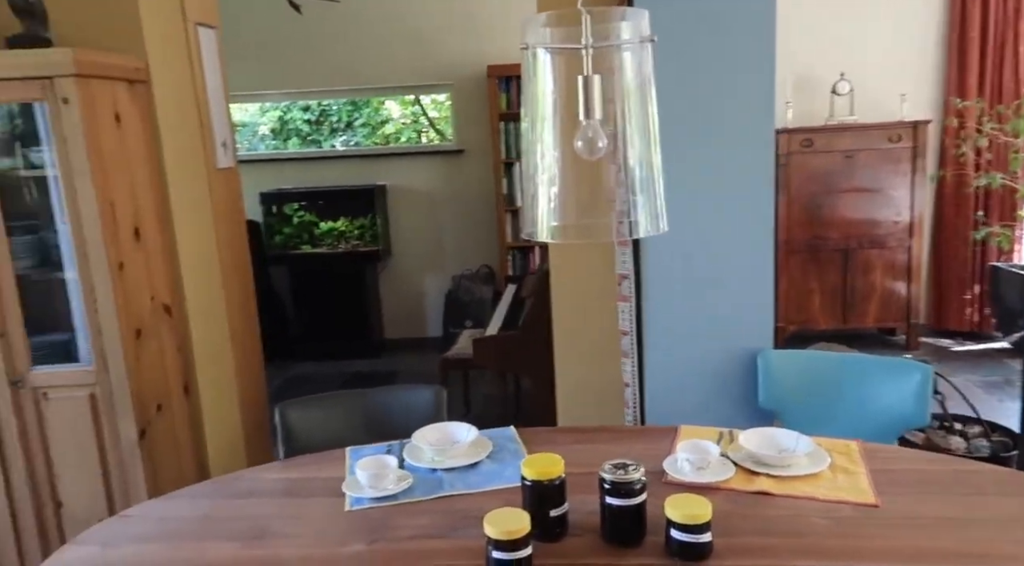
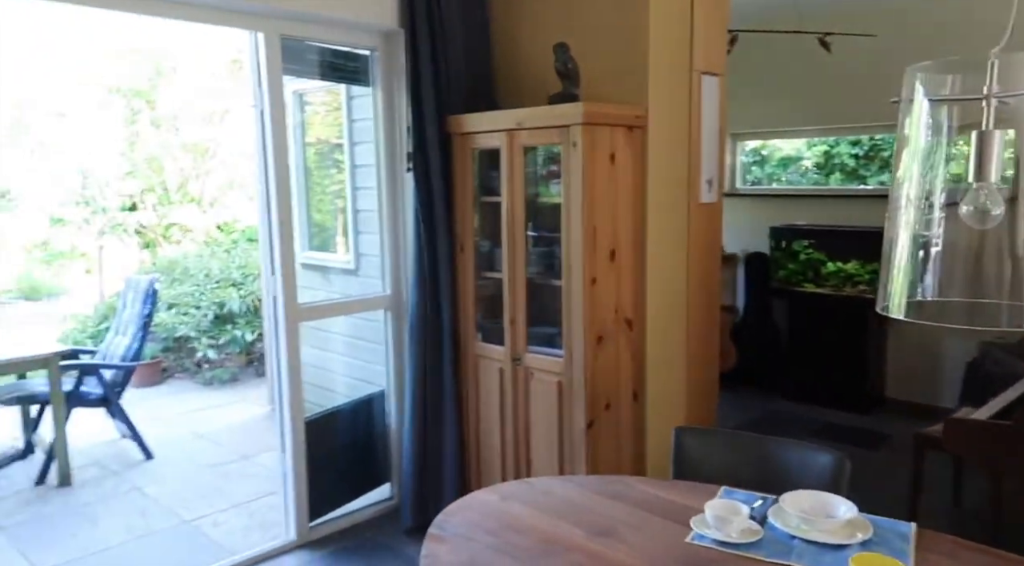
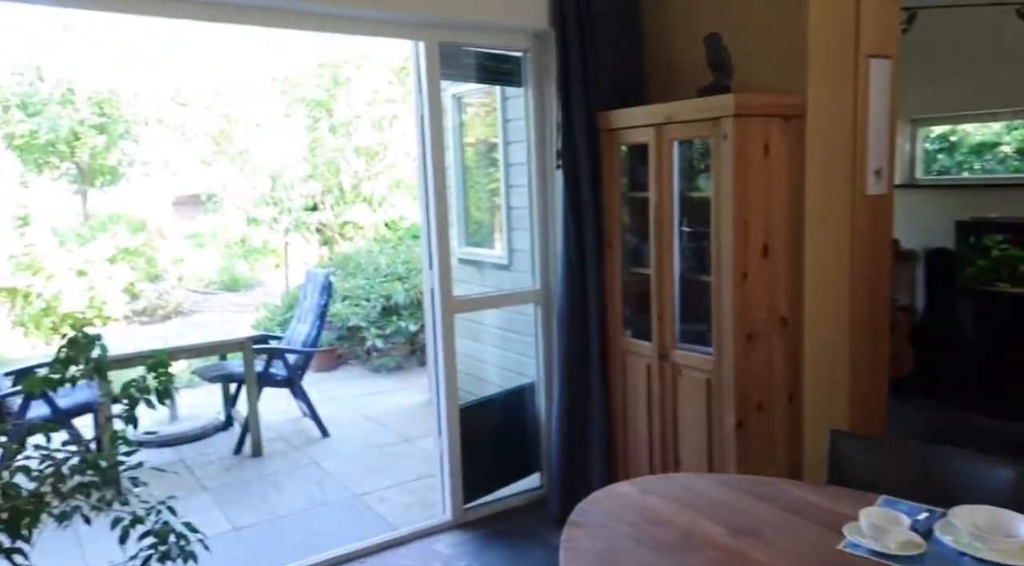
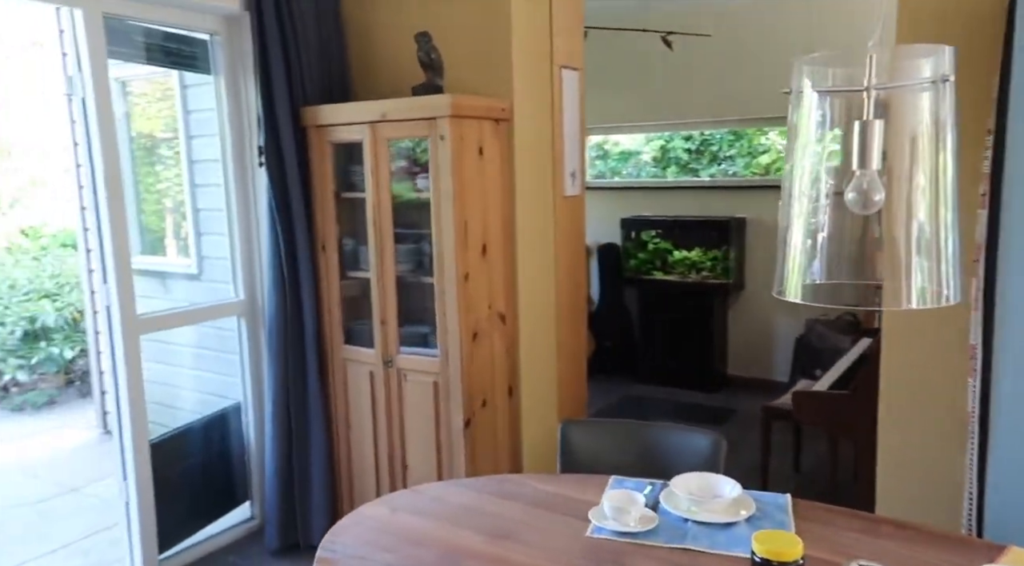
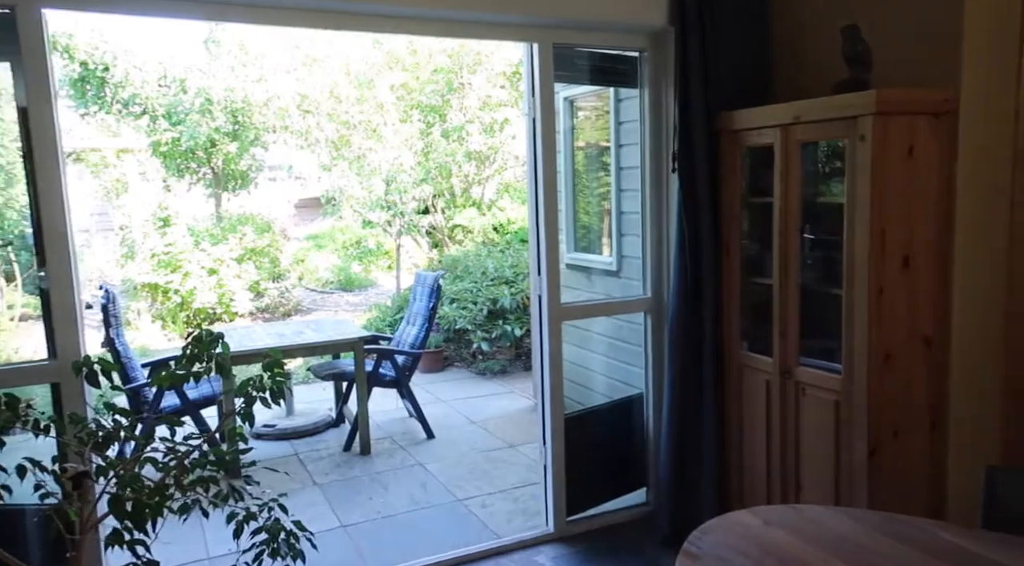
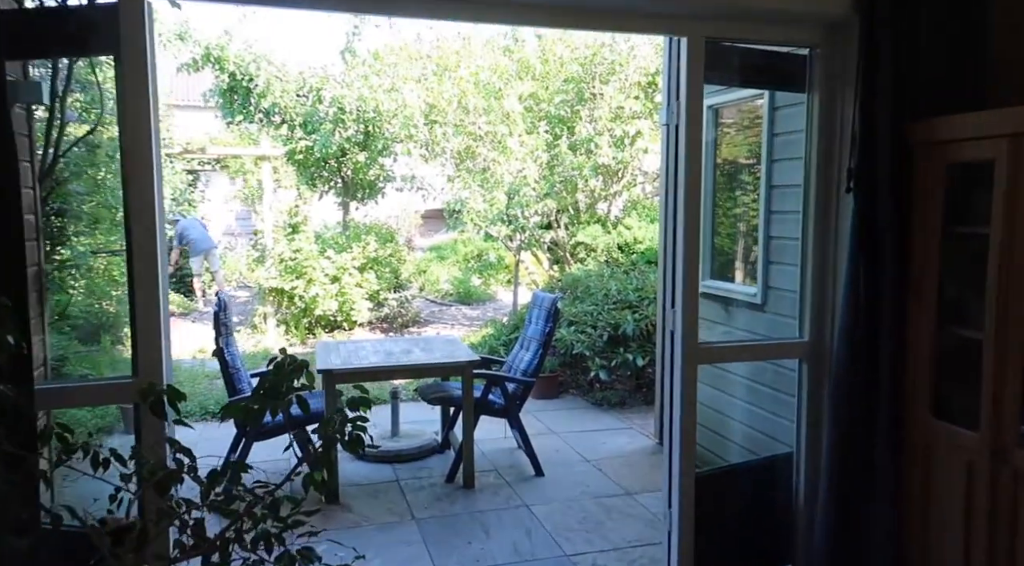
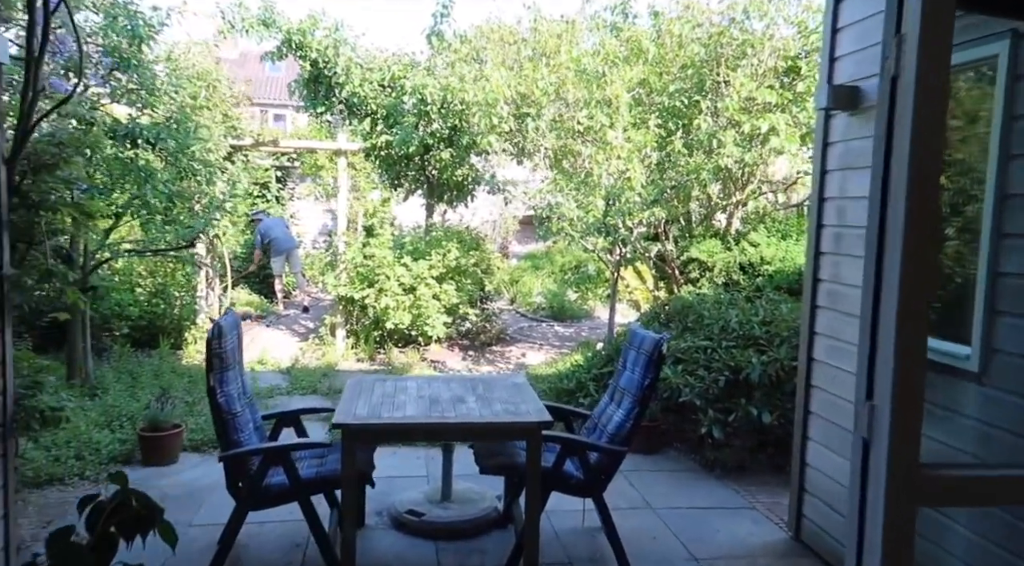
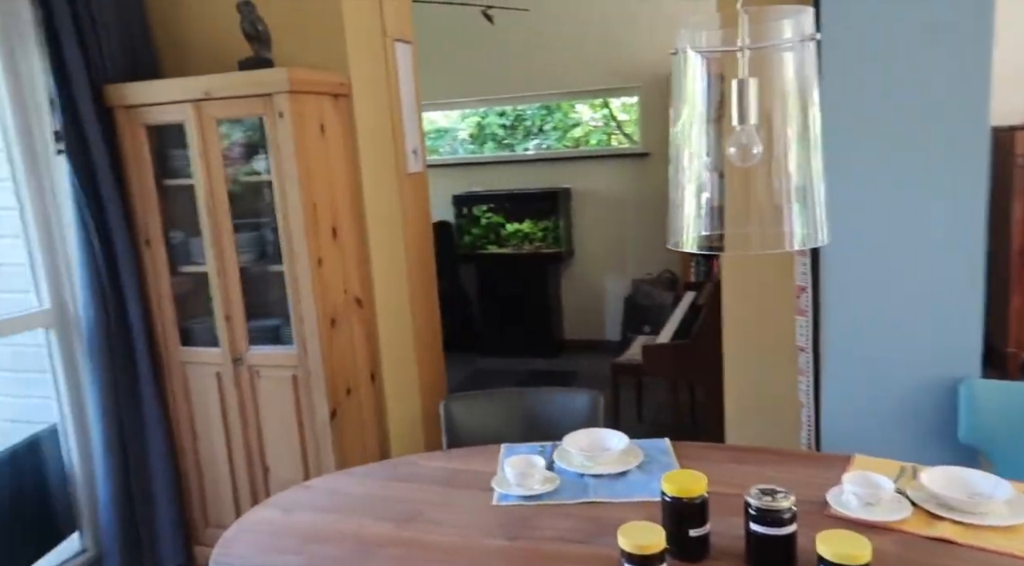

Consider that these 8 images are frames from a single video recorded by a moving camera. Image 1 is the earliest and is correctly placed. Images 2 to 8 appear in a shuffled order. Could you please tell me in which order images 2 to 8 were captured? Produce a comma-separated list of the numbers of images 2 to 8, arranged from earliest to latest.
8, 4, 2, 3, 5, 6, 7
